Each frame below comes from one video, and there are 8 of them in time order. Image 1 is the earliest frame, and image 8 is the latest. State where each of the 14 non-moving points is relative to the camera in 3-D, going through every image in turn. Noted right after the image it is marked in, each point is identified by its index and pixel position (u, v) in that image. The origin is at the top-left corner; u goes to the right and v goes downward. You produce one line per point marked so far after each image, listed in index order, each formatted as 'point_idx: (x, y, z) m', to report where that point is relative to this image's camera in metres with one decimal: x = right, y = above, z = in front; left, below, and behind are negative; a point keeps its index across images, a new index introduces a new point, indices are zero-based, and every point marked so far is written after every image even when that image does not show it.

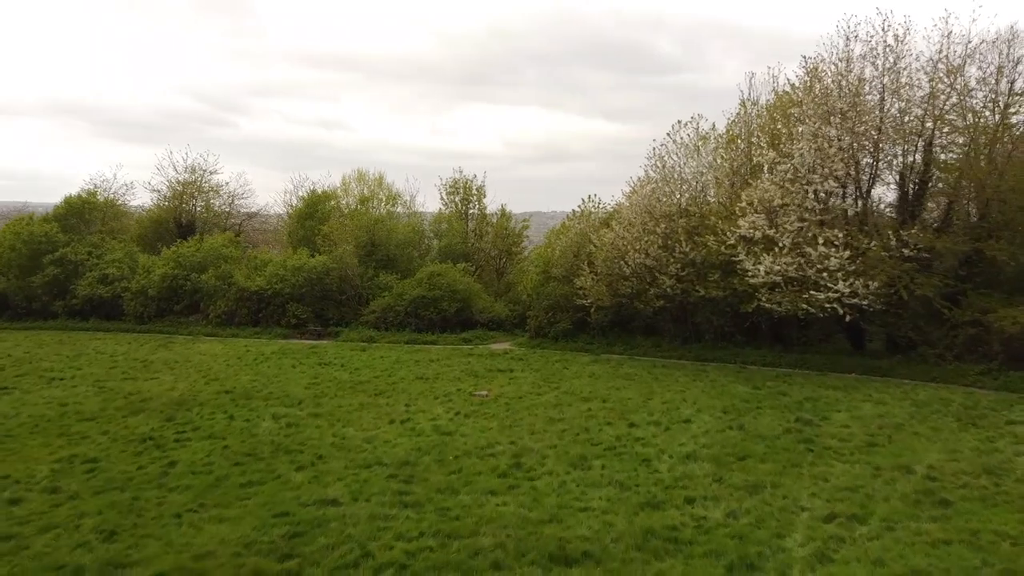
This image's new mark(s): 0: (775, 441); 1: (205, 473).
0: (+5.0, -2.9, +15.7) m
1: (-4.9, -3.0, +13.2) m
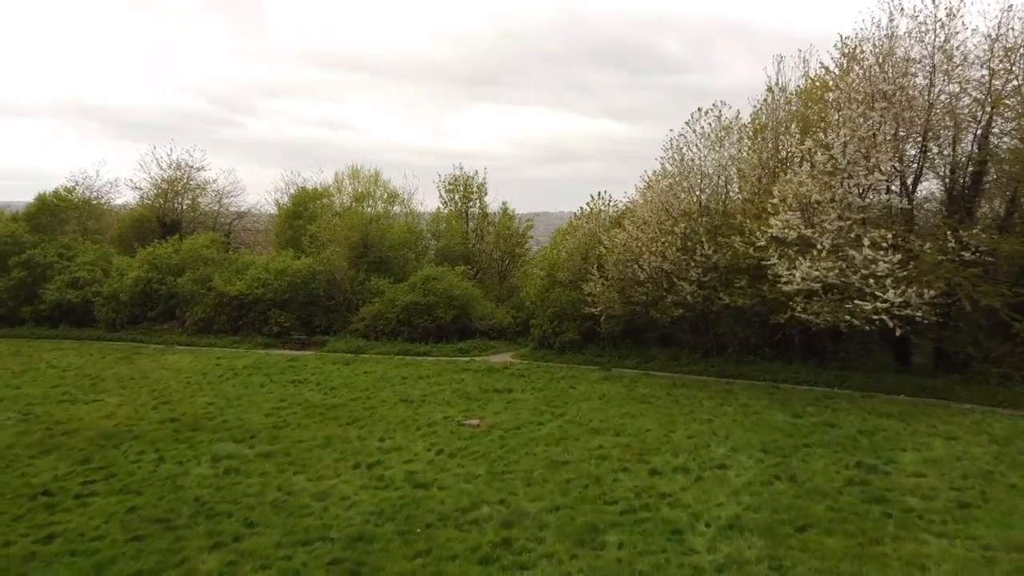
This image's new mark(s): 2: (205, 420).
0: (+4.8, -3.1, +12.3) m
1: (-5.1, -3.2, +9.9) m
2: (-7.0, -3.0, +18.9) m
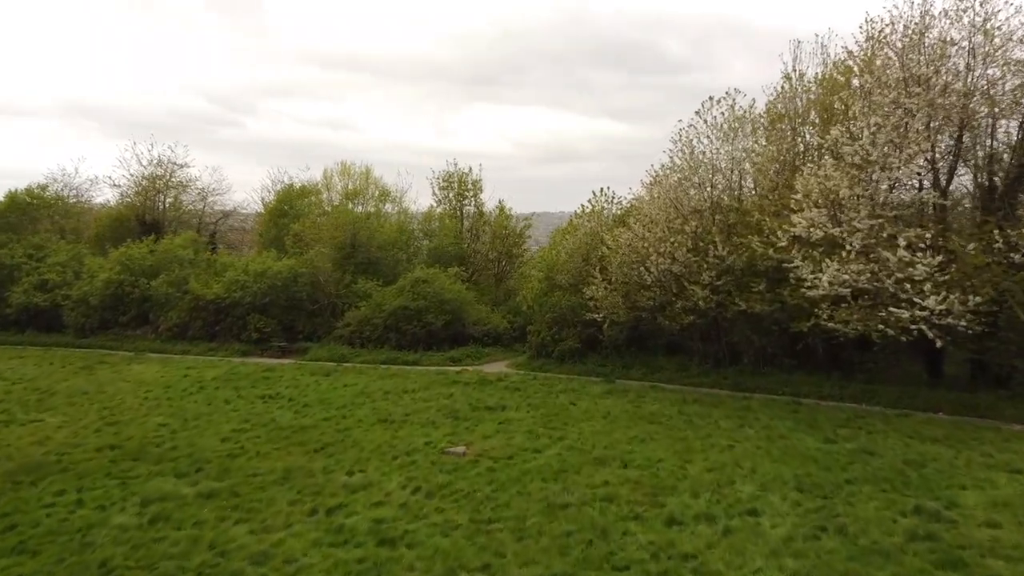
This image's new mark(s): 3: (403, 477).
0: (+4.7, -3.3, +9.8) m
1: (-5.2, -3.3, +7.5) m
2: (-7.2, -3.1, +16.5) m
3: (-1.9, -3.3, +14.3) m
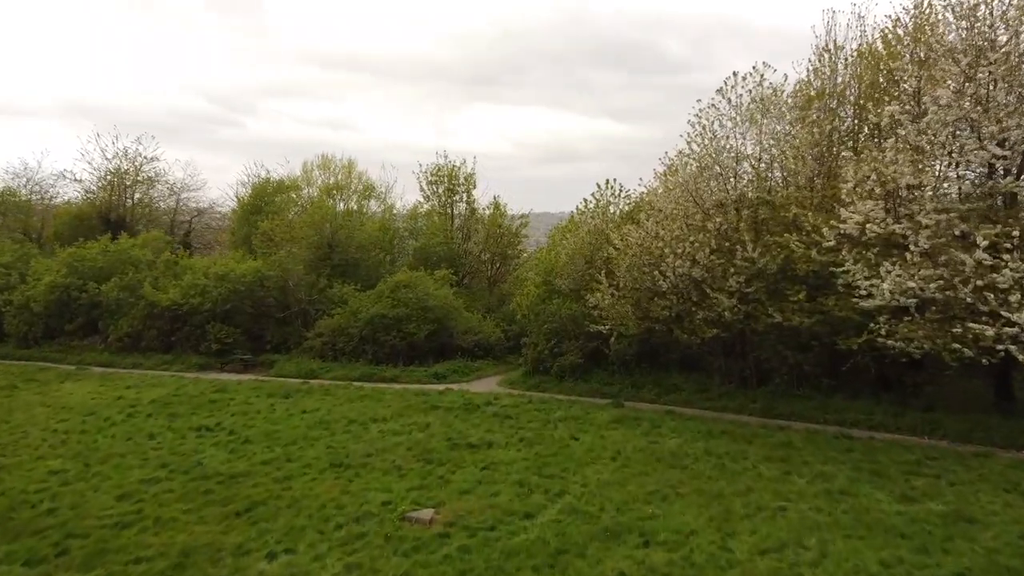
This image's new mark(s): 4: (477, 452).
0: (+4.4, -3.5, +5.9) m
1: (-5.5, -3.5, +3.5) m
2: (-7.4, -3.3, +12.6) m
3: (-2.1, -3.4, +10.4) m
4: (-0.7, -3.3, +16.5) m
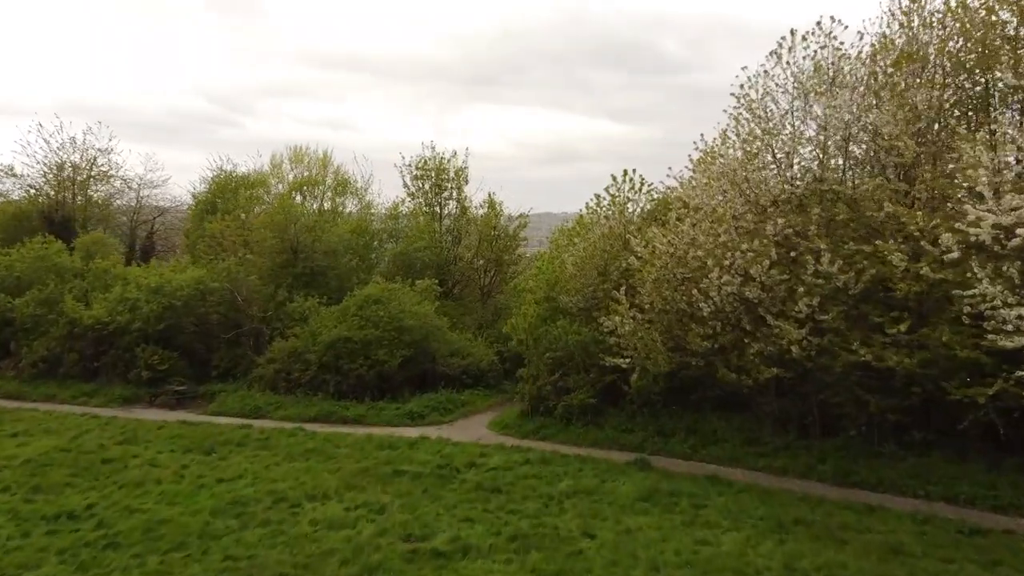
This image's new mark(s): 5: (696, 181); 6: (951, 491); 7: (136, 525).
0: (+4.2, -3.9, +0.5) m
1: (-5.7, -4.0, -1.8) m
2: (-7.6, -3.8, +7.2) m
3: (-2.3, -3.9, +5.0) m
4: (-0.9, -3.7, +11.1) m
5: (+4.0, +2.4, +18.5) m
6: (+7.8, -3.6, +14.7) m
7: (-5.8, -3.6, +12.7) m
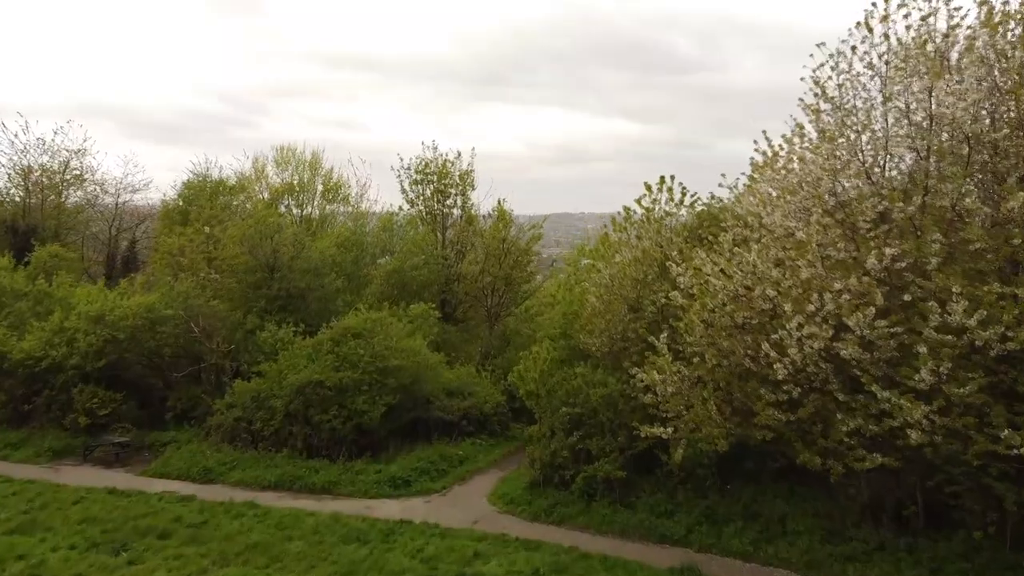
0: (+4.0, -4.7, -3.8) m
1: (-6.0, -4.7, -6.0) m
2: (-7.7, -4.5, +3.1) m
3: (-2.5, -4.7, +0.7) m
4: (-0.9, -4.5, +6.8) m
5: (+4.1, +1.6, +14.1) m
6: (+7.8, -4.4, +10.2) m
7: (-5.8, -4.4, +8.5) m
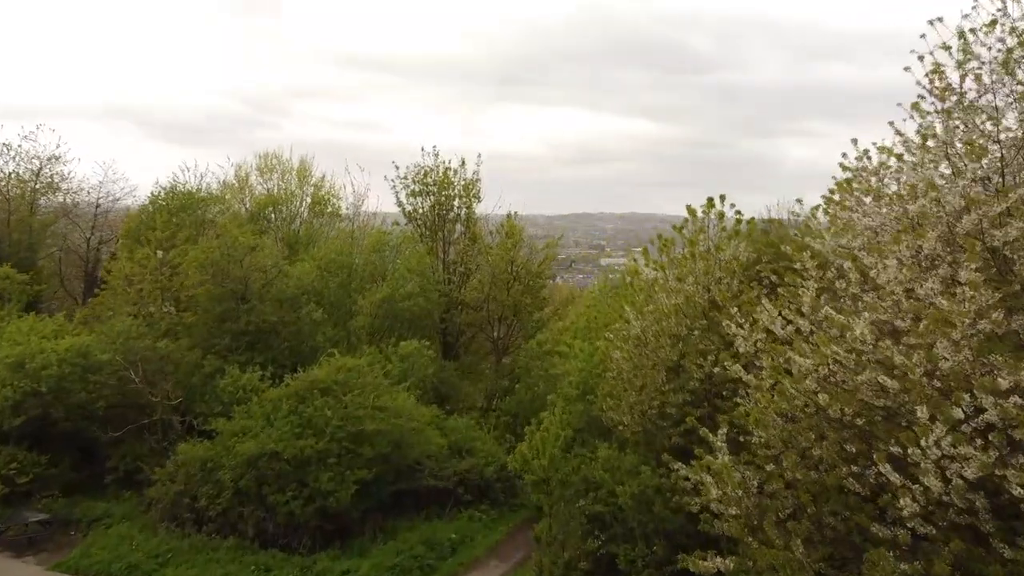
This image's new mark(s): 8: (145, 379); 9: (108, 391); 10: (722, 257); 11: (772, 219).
0: (+3.5, -5.6, -7.8) m
1: (-6.5, -5.6, -9.8) m
2: (-8.0, -5.4, -0.7) m
3: (-2.8, -5.5, -3.1) m
4: (-1.1, -5.4, +2.9) m
5: (+4.1, +0.7, +10.1) m
6: (+7.7, -5.2, +6.1) m
7: (-5.9, -5.2, +4.7) m
8: (-8.1, -2.2, +19.0) m
9: (-8.8, -2.3, +18.6) m
10: (+3.2, +0.5, +12.8) m
11: (+4.5, +1.1, +14.5) m
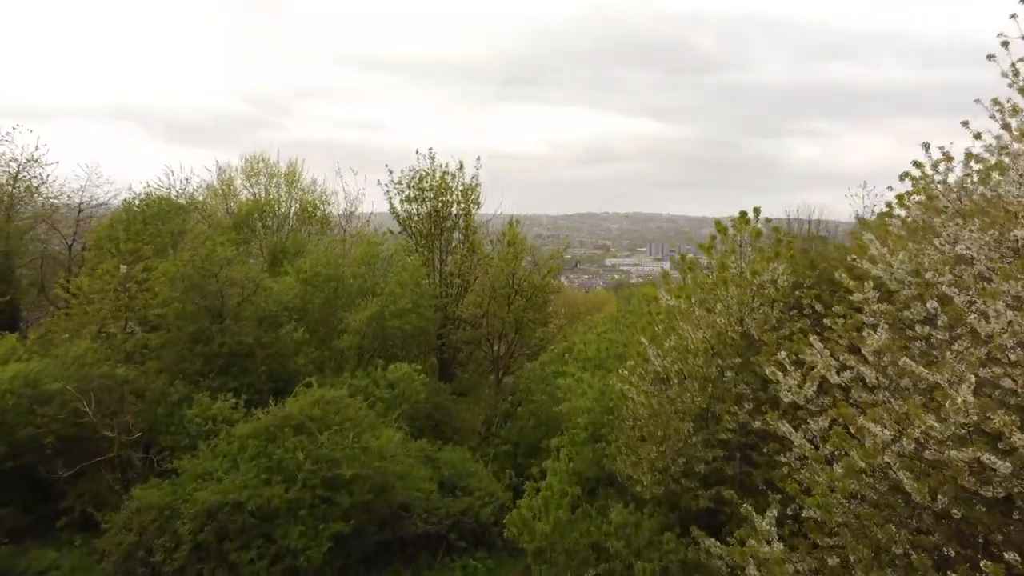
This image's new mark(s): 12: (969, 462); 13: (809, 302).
0: (+3.3, -6.0, -9.9) m
1: (-6.6, -6.0, -11.8) m
2: (-8.2, -5.8, -2.6) m
3: (-3.0, -6.0, -5.1) m
4: (-1.2, -5.8, +0.9) m
5: (+4.1, +0.3, +8.1) m
6: (+7.6, -5.7, +4.1) m
7: (-6.0, -5.6, +2.7) m
8: (-8.1, -2.6, +17.1) m
9: (-8.8, -2.7, +16.6) m
10: (+3.1, +0.1, +10.8) m
11: (+4.5, +0.7, +12.5) m
12: (+3.6, -1.4, +6.5) m
13: (+3.8, 0.0, +10.9) m
